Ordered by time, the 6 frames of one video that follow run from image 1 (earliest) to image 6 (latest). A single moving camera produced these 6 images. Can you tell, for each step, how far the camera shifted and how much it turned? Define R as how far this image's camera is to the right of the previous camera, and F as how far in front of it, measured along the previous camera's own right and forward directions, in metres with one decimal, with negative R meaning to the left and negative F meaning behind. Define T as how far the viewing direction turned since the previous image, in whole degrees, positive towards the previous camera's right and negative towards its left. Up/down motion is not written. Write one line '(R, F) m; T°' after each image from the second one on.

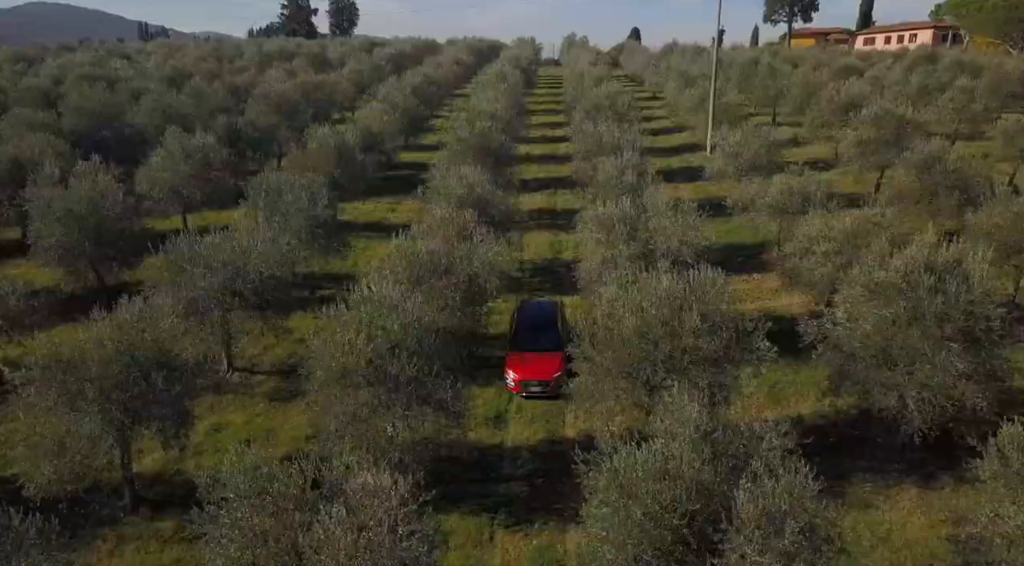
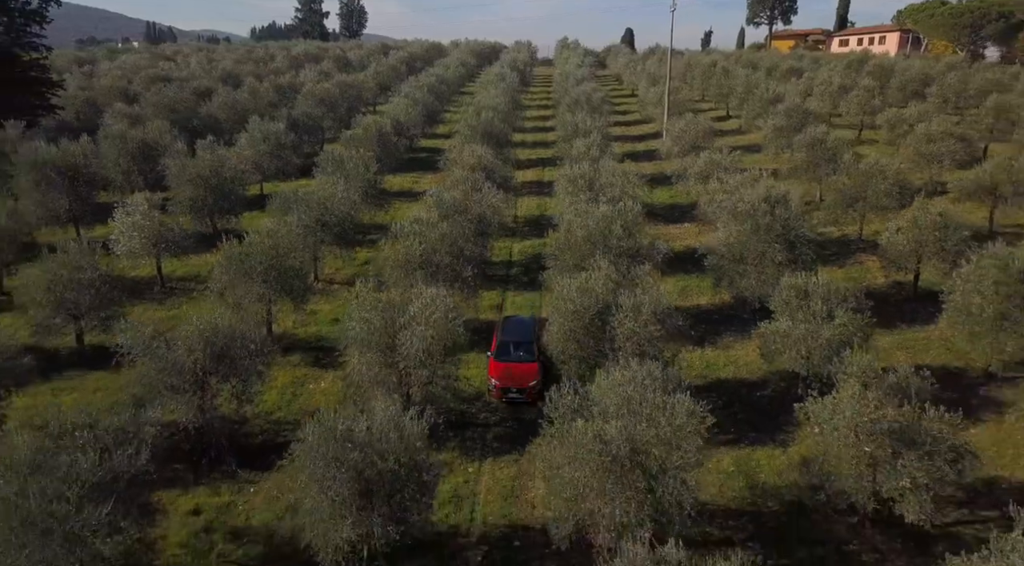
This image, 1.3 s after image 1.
(+0.1, -12.4) m; 0°
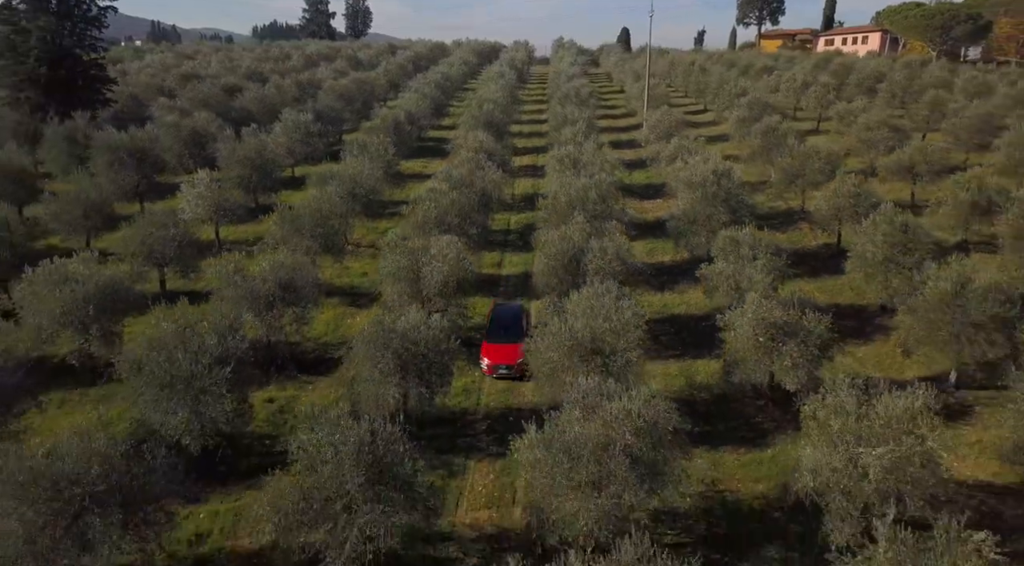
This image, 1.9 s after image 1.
(+0.1, -7.8) m; 0°
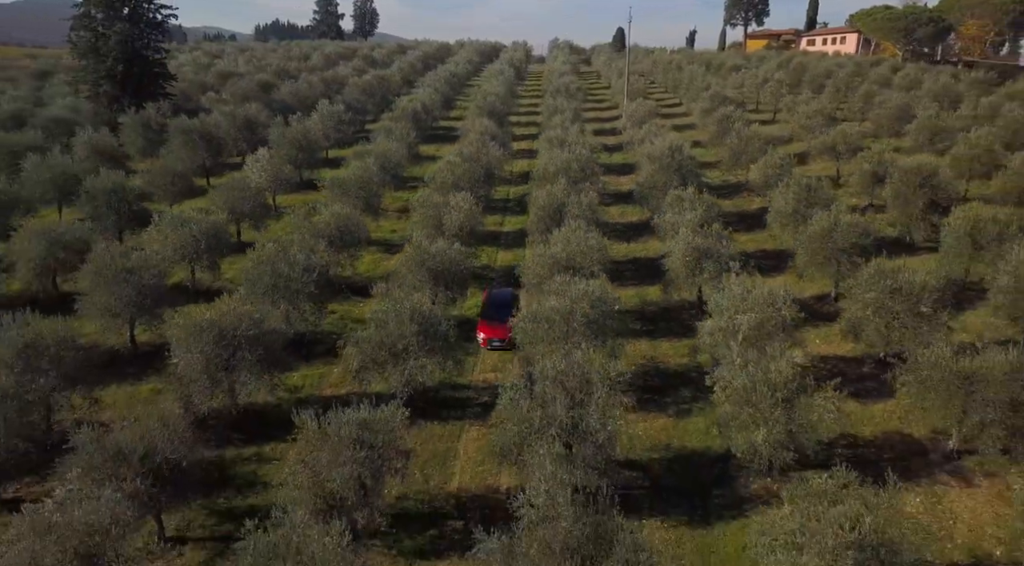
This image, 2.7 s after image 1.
(0.0, -11.2) m; 0°
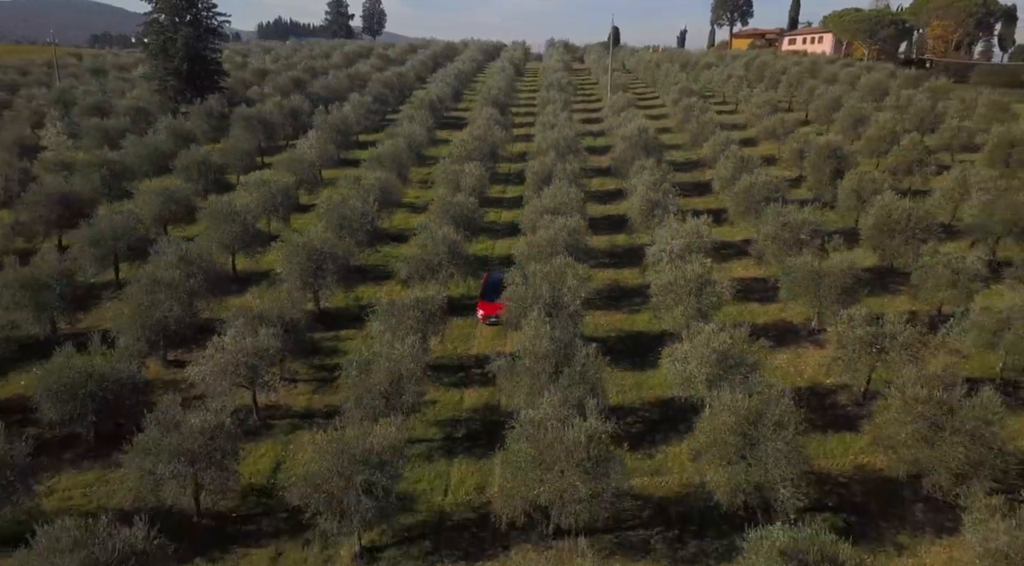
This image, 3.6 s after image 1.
(-0.1, -13.6) m; 0°
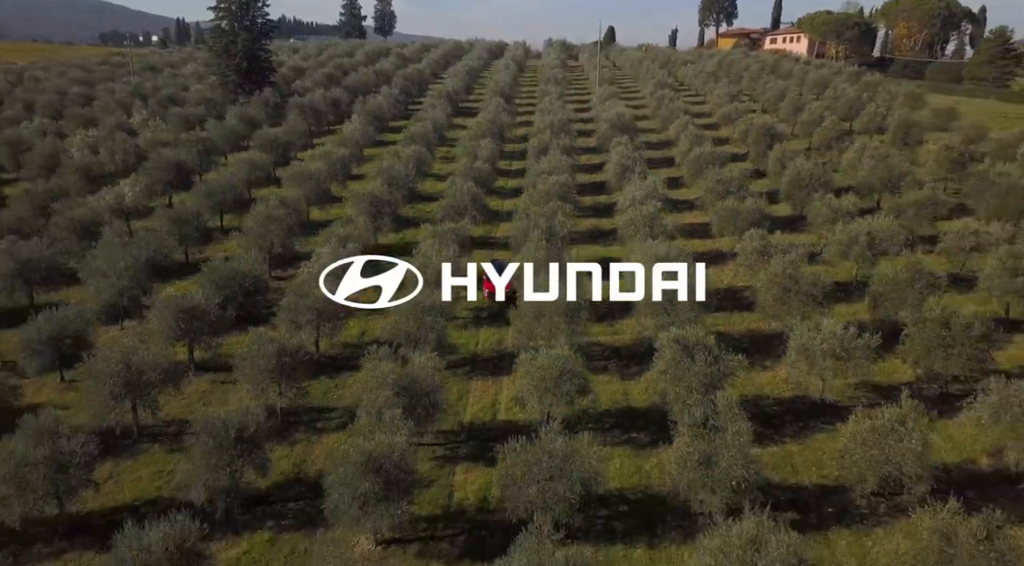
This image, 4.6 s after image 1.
(-0.4, -16.8) m; 0°
